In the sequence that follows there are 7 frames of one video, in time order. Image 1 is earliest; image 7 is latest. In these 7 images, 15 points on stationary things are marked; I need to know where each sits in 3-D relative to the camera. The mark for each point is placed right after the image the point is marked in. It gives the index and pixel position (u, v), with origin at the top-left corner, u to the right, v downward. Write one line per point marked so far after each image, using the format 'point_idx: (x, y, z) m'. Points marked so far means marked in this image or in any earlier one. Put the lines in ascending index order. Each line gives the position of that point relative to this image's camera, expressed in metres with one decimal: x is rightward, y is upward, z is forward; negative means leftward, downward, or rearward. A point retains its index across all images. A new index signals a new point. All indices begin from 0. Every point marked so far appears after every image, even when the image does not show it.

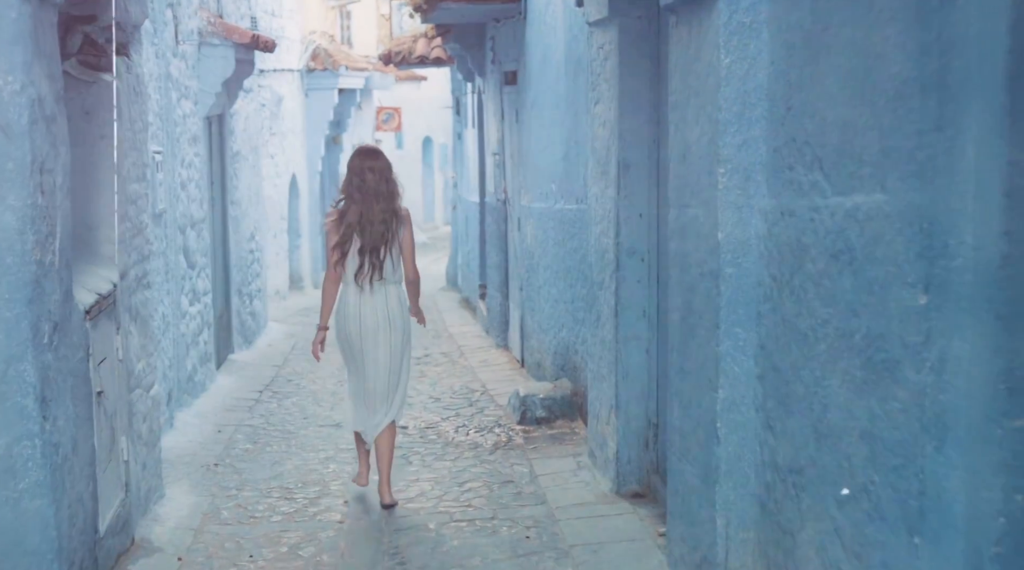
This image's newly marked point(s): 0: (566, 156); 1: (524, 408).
0: (+0.4, +0.8, +8.2) m
1: (+0.1, -0.8, +8.1) m
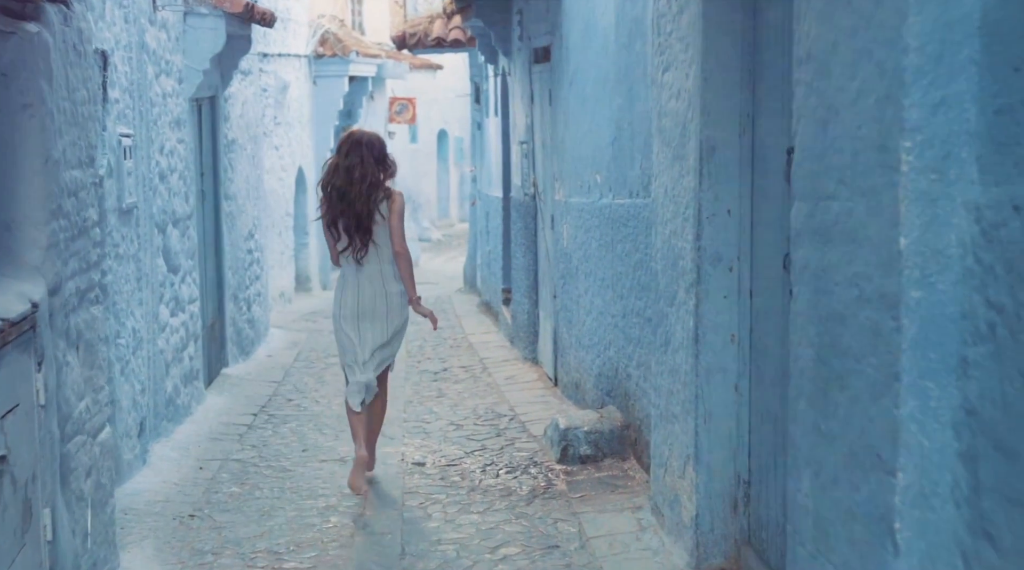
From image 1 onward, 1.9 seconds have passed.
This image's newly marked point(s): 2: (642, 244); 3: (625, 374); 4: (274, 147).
0: (+0.6, +0.7, +6.8) m
1: (+0.3, -0.8, +6.8) m
2: (+0.6, +0.2, +6.2) m
3: (+0.6, -0.5, +6.9) m
4: (-2.9, +1.7, +16.0) m
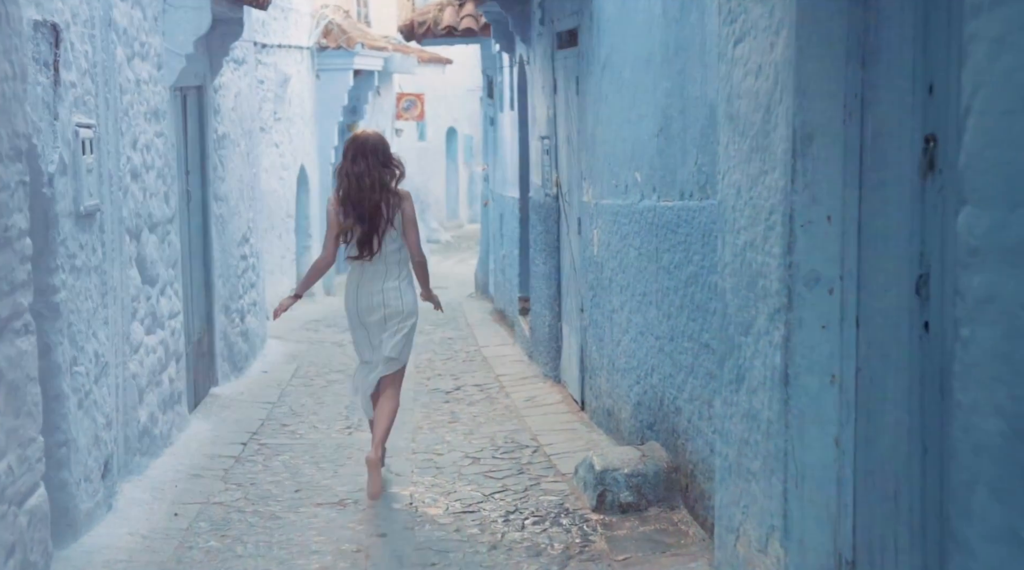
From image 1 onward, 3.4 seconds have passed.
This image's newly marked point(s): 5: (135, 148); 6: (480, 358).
0: (+0.7, +0.7, +5.7) m
1: (+0.4, -0.9, +5.7) m
2: (+0.8, +0.1, +5.2) m
3: (+0.7, -0.5, +5.8) m
4: (-2.7, +1.6, +14.9) m
5: (-2.0, +0.7, +7.0) m
6: (-0.3, -0.6, +11.4) m
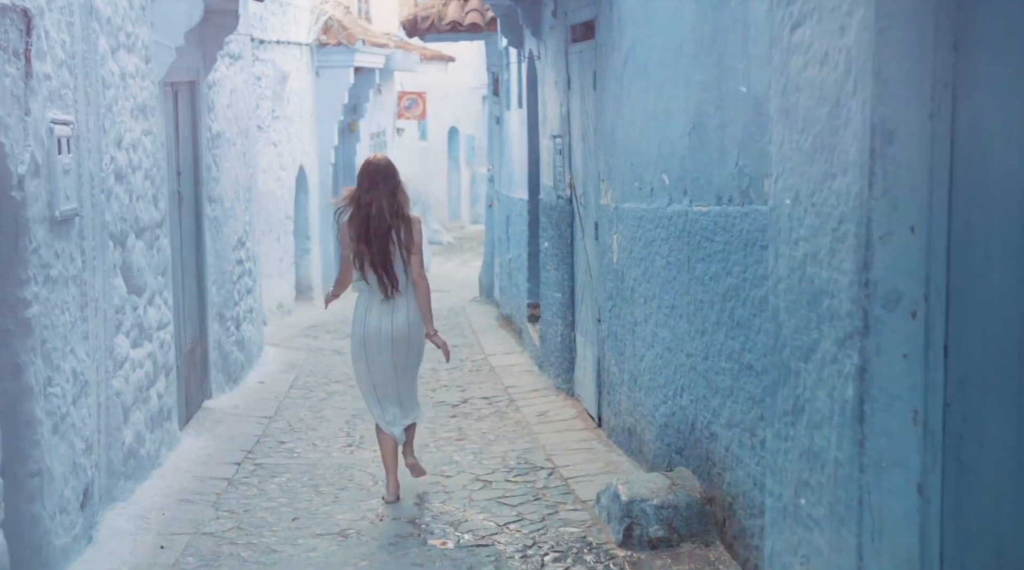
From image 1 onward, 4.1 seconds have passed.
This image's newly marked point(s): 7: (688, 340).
0: (+0.8, +0.6, +5.2) m
1: (+0.5, -0.9, +5.2) m
2: (+0.8, +0.1, +4.7) m
3: (+0.8, -0.6, +5.3) m
4: (-2.6, +1.6, +14.4) m
5: (-1.9, +0.7, +6.5) m
6: (-0.2, -0.7, +10.9) m
7: (+0.7, -0.2, +5.5) m
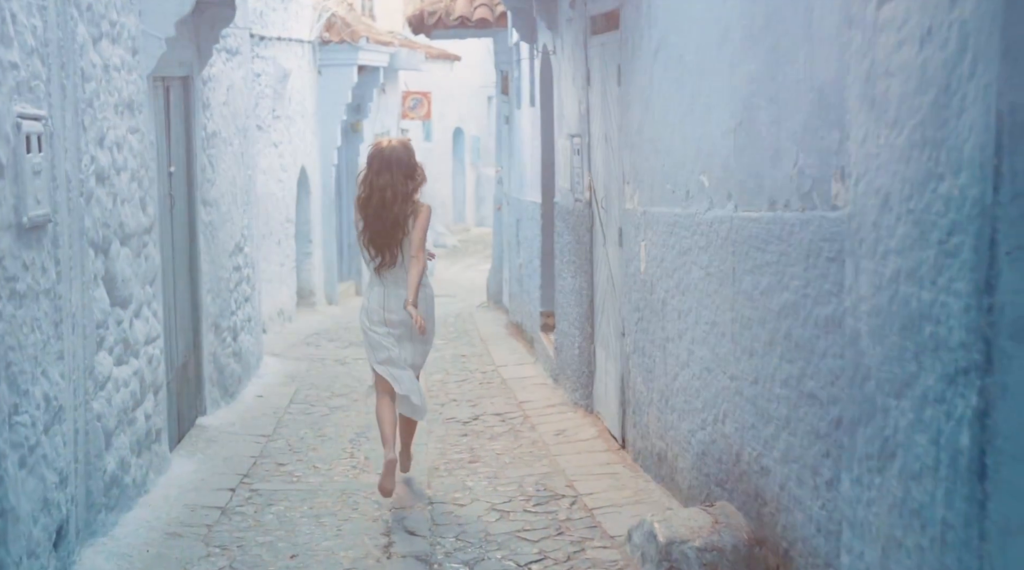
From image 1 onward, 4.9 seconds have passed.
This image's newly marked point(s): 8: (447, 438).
0: (+0.8, +0.6, +4.6) m
1: (+0.6, -1.0, +4.6) m
2: (+0.9, 0.0, +4.1) m
3: (+0.9, -0.6, +4.7) m
4: (-2.5, +1.5, +13.8) m
5: (-1.8, +0.6, +5.9) m
6: (-0.1, -0.7, +10.3) m
7: (+0.8, -0.3, +4.9) m
8: (-0.4, -0.9, +8.1) m
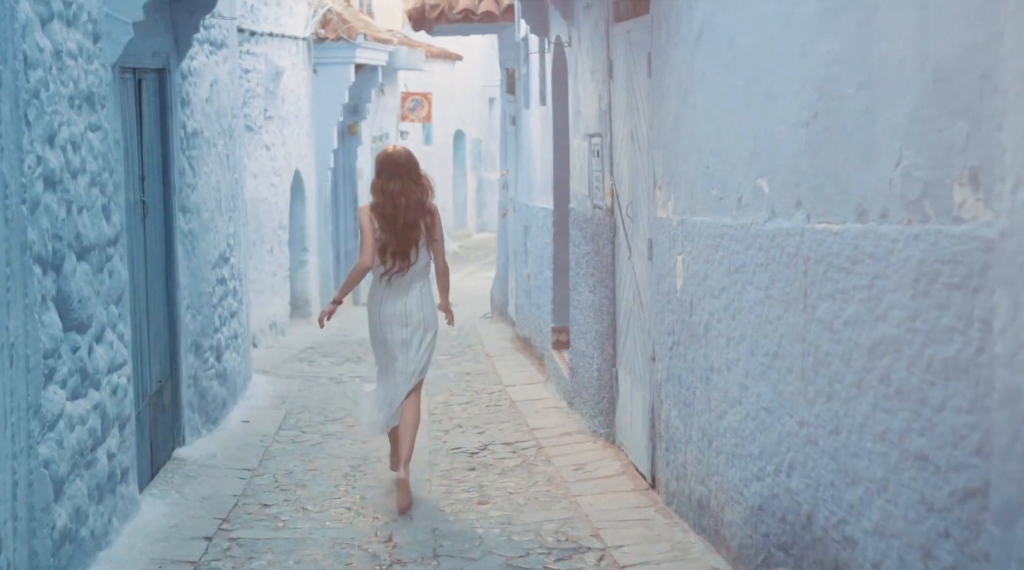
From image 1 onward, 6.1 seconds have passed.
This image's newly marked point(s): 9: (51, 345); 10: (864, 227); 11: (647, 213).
0: (+0.9, +0.5, +3.8) m
1: (+0.6, -1.1, +3.8) m
2: (+1.0, -0.1, +3.2) m
3: (+0.9, -0.7, +3.9) m
4: (-2.5, +1.4, +13.0) m
5: (-1.8, +0.5, +5.0) m
6: (0.0, -0.8, +9.4) m
7: (+0.9, -0.4, +4.1) m
8: (-0.3, -1.0, +7.3) m
9: (-1.8, -0.2, +5.0) m
10: (+1.0, +0.2, +3.6) m
11: (+0.7, +0.4, +6.4) m
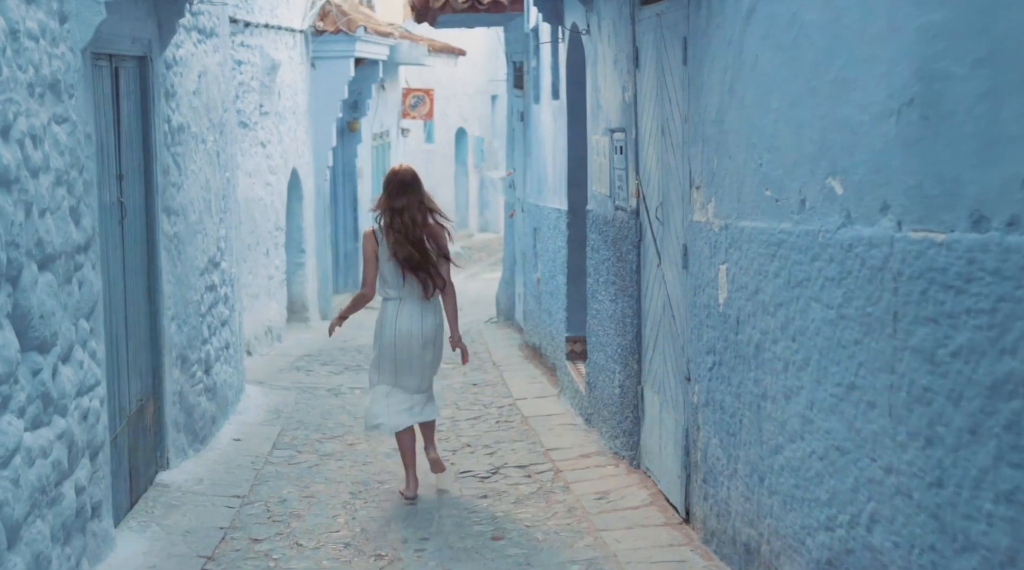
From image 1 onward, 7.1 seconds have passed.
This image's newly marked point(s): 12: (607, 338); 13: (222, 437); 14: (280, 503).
0: (+1.0, +0.4, +3.1) m
1: (+0.7, -1.1, +3.1) m
2: (+1.1, -0.1, +2.6) m
3: (+1.0, -0.8, +3.2) m
4: (-2.4, +1.3, +12.3) m
5: (-1.7, +0.5, +4.4) m
6: (0.0, -0.9, +8.8) m
7: (+1.0, -0.4, +3.4) m
8: (-0.2, -1.1, +6.6) m
9: (-1.7, -0.3, +4.3) m
10: (+1.0, +0.1, +2.9) m
11: (+0.7, +0.3, +5.7) m
12: (+0.5, -0.3, +7.4) m
13: (-1.8, -1.0, +8.2) m
14: (-1.2, -1.1, +6.6) m
